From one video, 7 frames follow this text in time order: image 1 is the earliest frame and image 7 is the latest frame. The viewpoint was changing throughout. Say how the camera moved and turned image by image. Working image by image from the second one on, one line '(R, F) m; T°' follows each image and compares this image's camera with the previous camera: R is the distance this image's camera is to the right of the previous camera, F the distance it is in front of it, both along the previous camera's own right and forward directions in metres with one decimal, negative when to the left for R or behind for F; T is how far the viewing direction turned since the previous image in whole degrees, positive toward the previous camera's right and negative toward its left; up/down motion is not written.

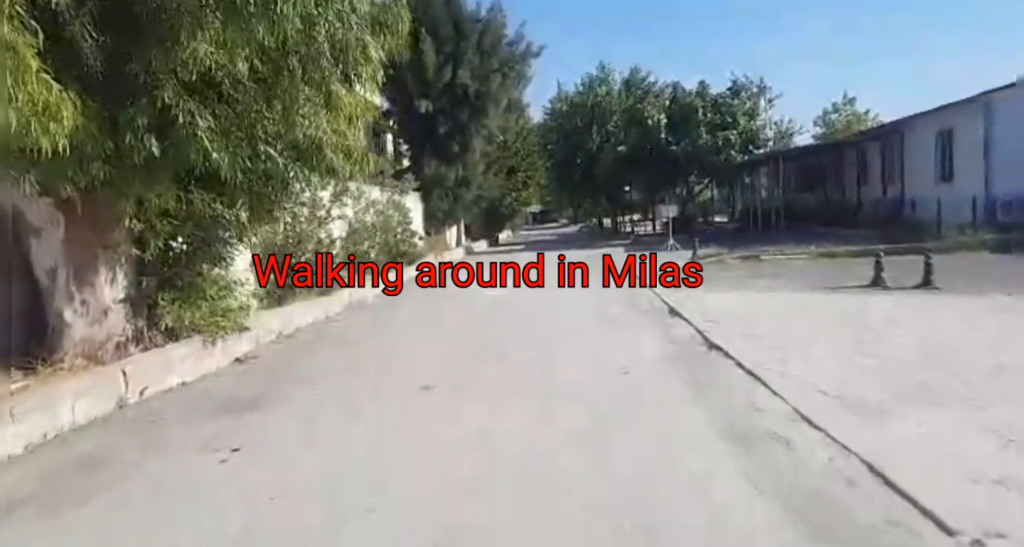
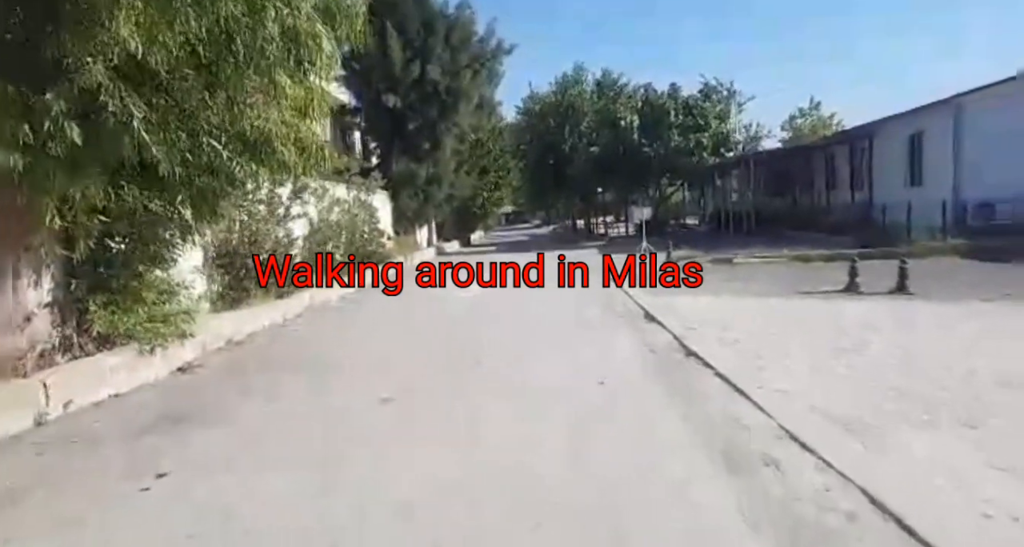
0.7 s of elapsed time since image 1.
(+0.1, +0.4) m; +3°
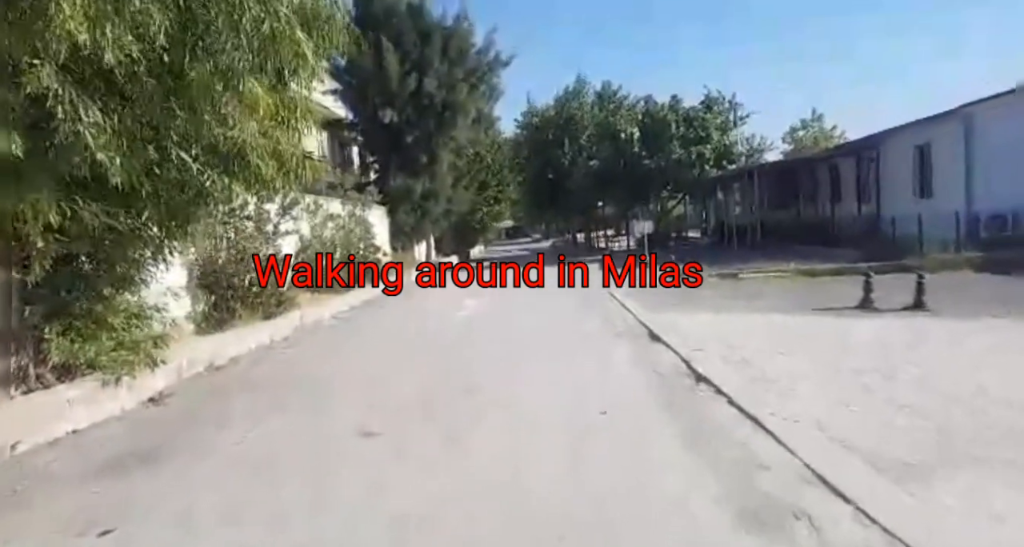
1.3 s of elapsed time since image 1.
(+0.1, +0.5) m; 0°
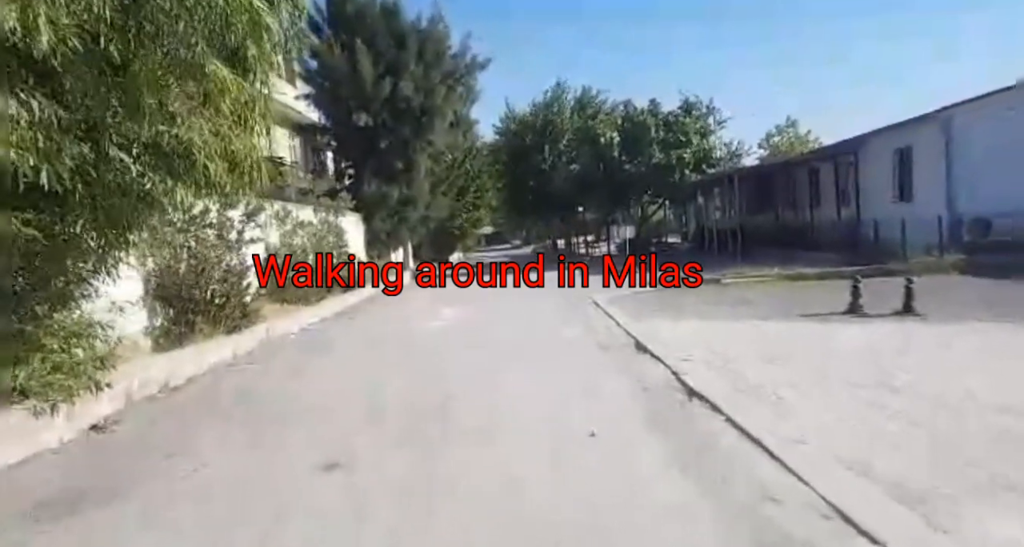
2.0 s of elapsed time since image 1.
(0.0, +0.5) m; +2°
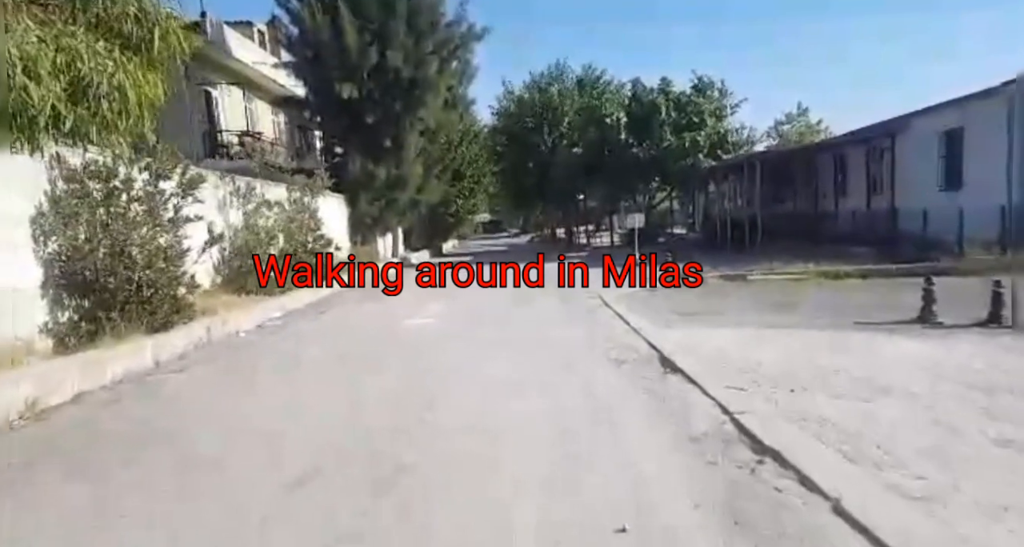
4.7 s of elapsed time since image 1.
(0.0, +2.1) m; 0°
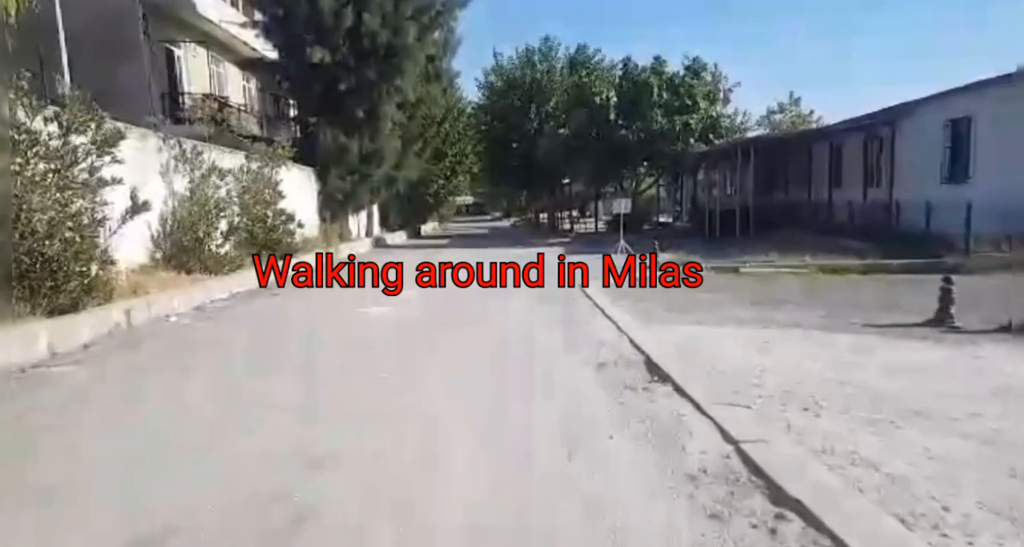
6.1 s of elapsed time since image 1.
(+0.2, +1.1) m; +2°
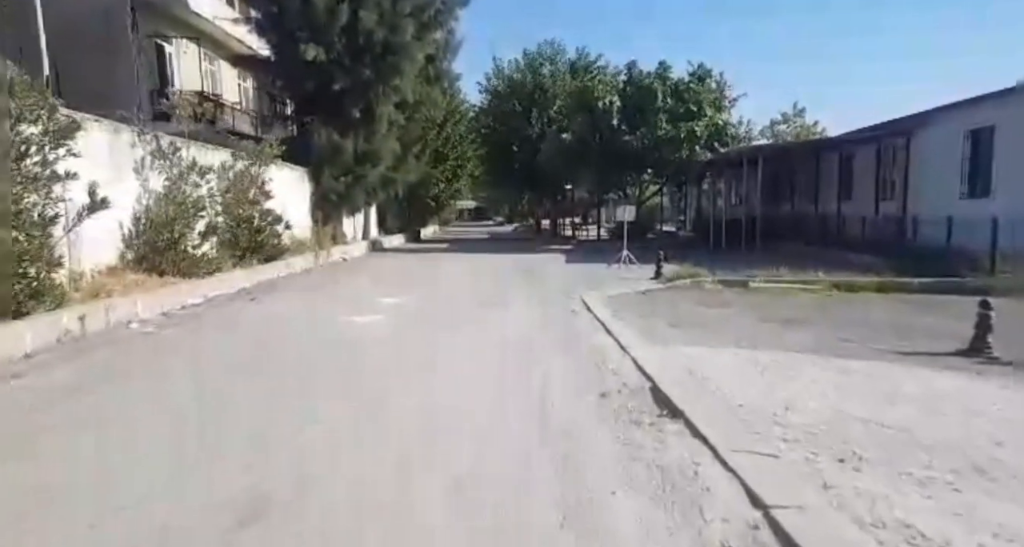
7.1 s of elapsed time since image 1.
(+0.1, +0.7) m; 0°
